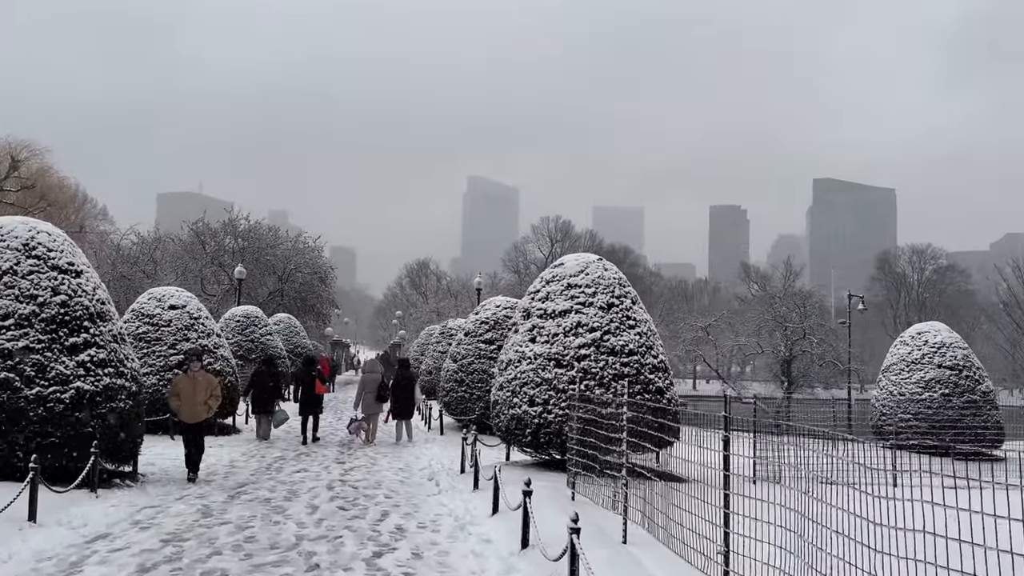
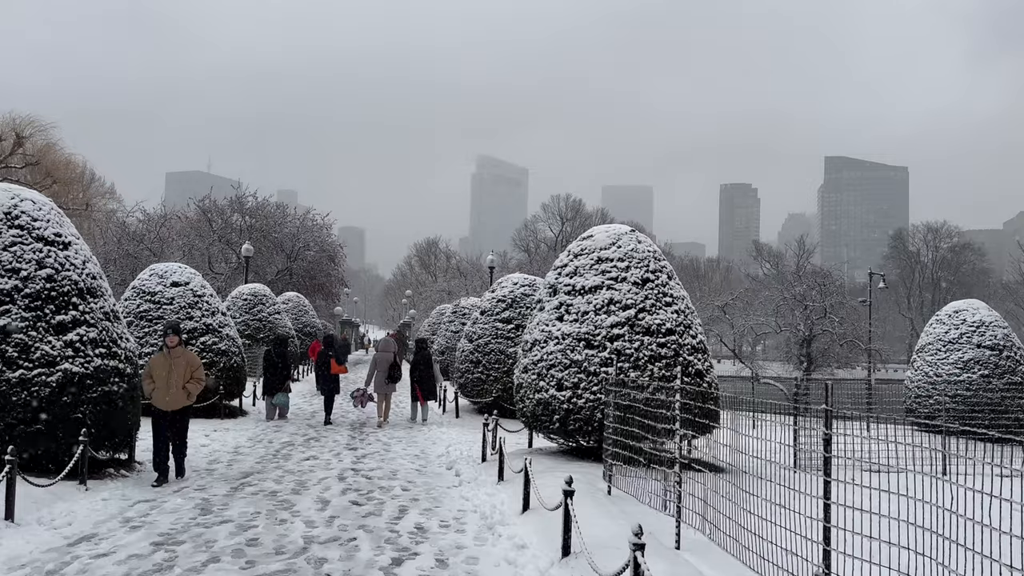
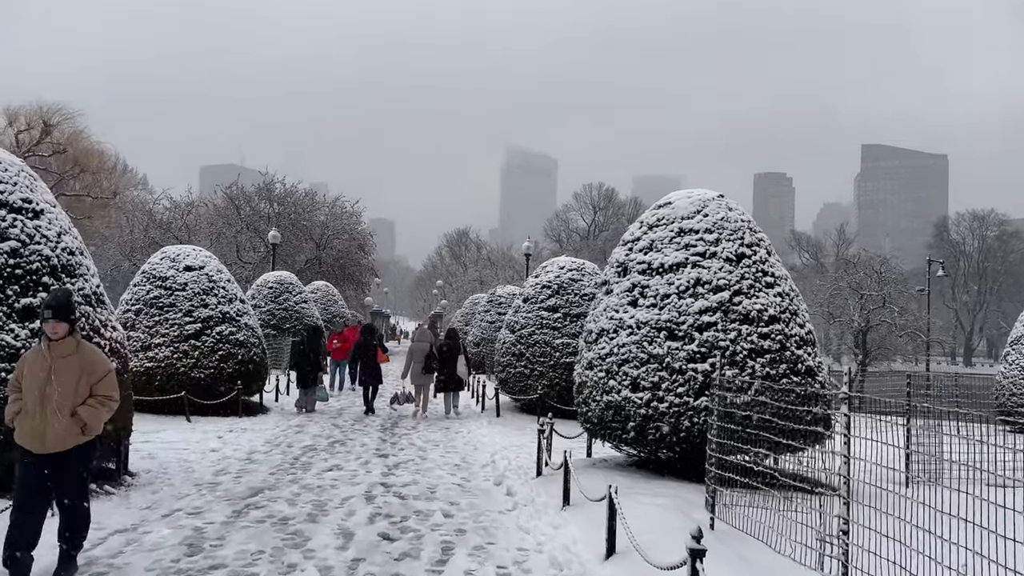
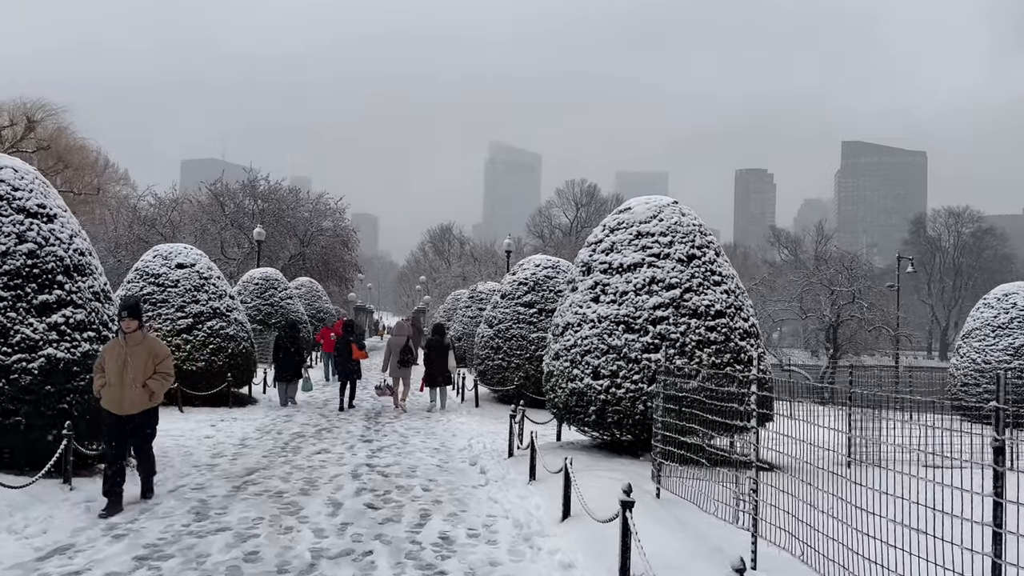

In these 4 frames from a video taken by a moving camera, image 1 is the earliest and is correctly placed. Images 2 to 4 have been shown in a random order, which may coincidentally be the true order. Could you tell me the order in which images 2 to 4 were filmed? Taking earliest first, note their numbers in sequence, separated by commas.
2, 4, 3
